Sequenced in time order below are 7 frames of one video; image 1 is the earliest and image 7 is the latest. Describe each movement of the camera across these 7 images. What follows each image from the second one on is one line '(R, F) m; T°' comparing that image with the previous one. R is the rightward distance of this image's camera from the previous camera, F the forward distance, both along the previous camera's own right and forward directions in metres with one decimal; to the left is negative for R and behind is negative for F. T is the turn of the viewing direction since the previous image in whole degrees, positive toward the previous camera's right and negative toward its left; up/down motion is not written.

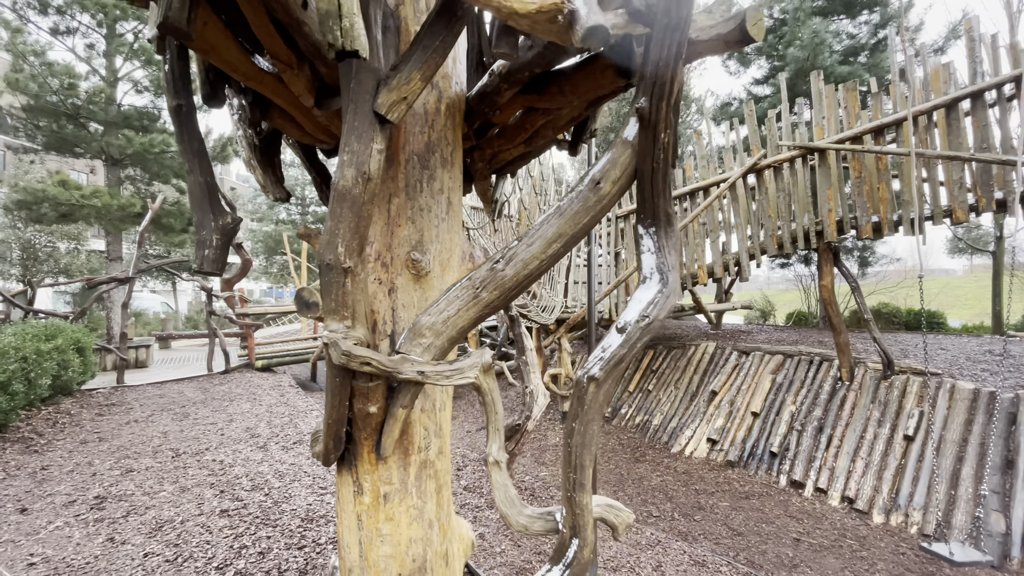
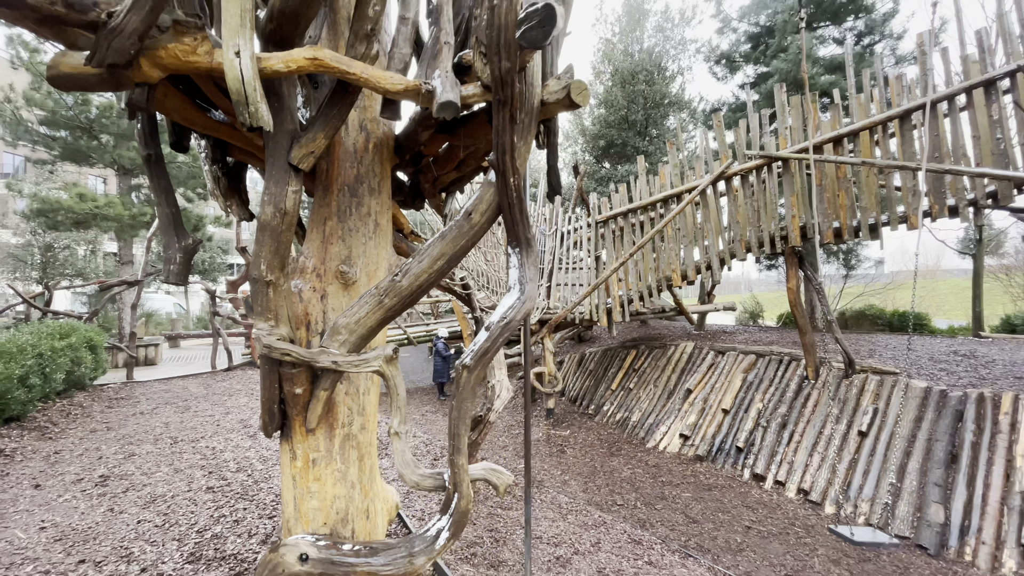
(+0.3, -0.2) m; -1°
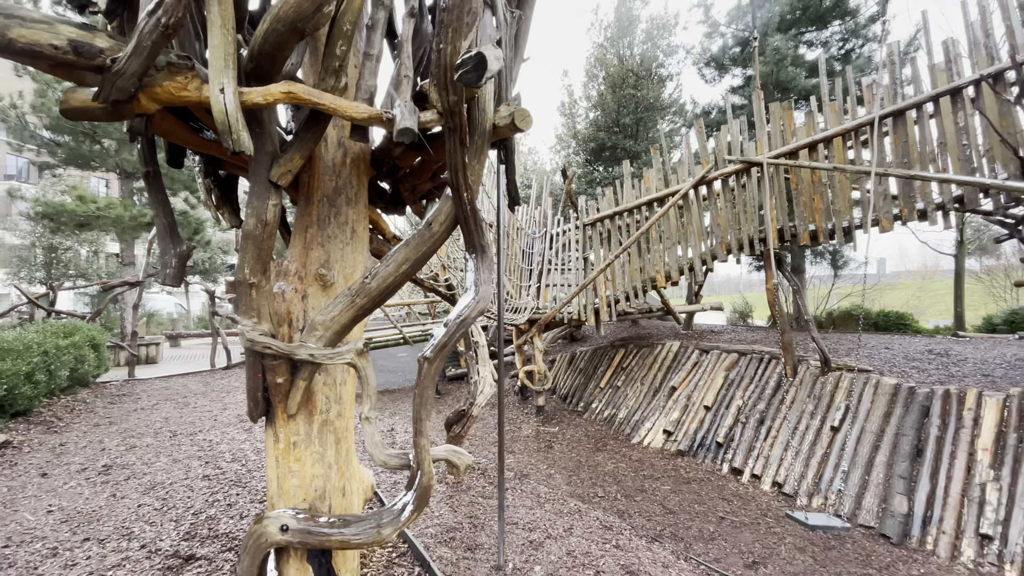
(+0.1, -0.1) m; 0°
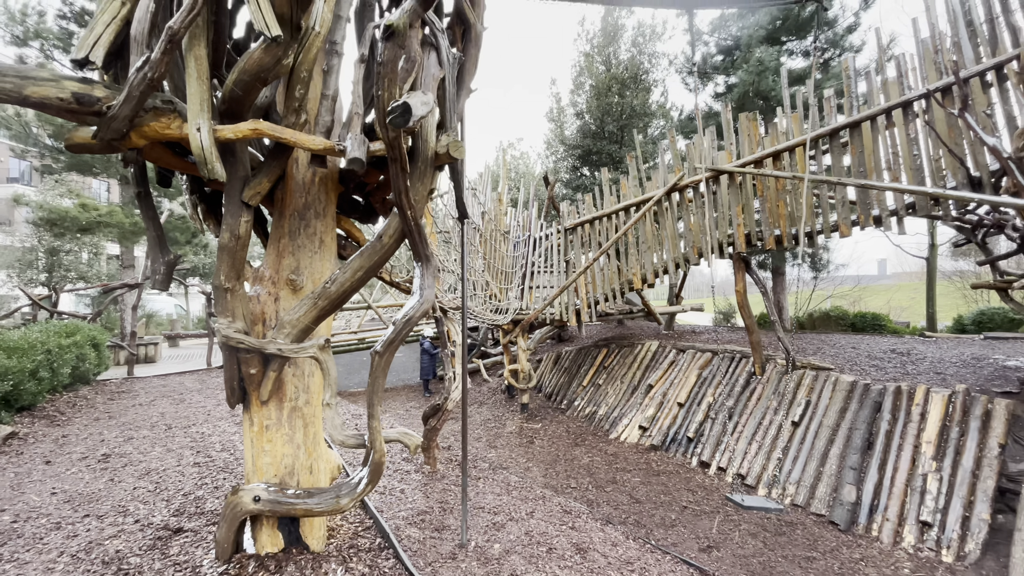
(+0.2, -0.2) m; 0°
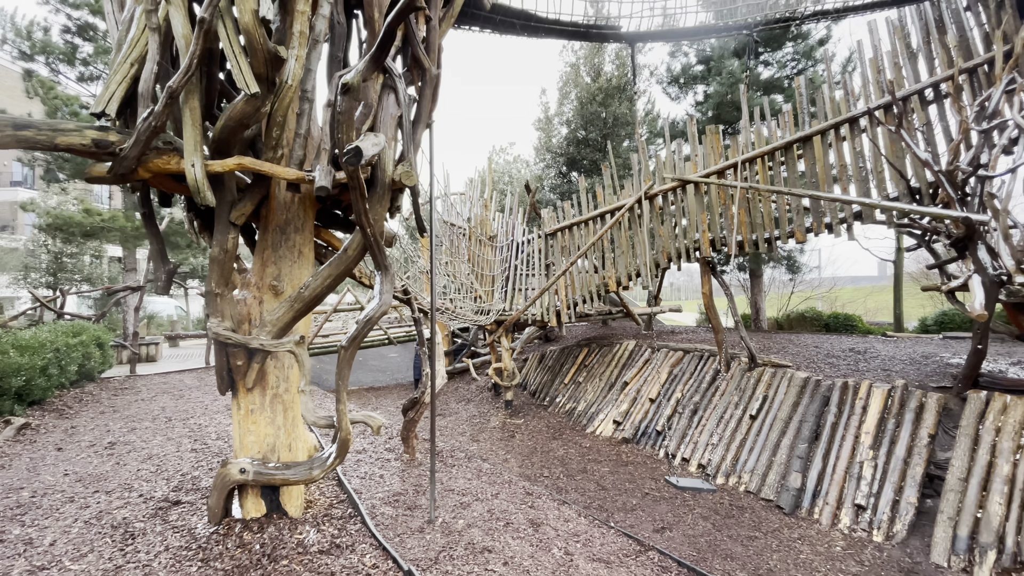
(+0.2, -0.3) m; 0°
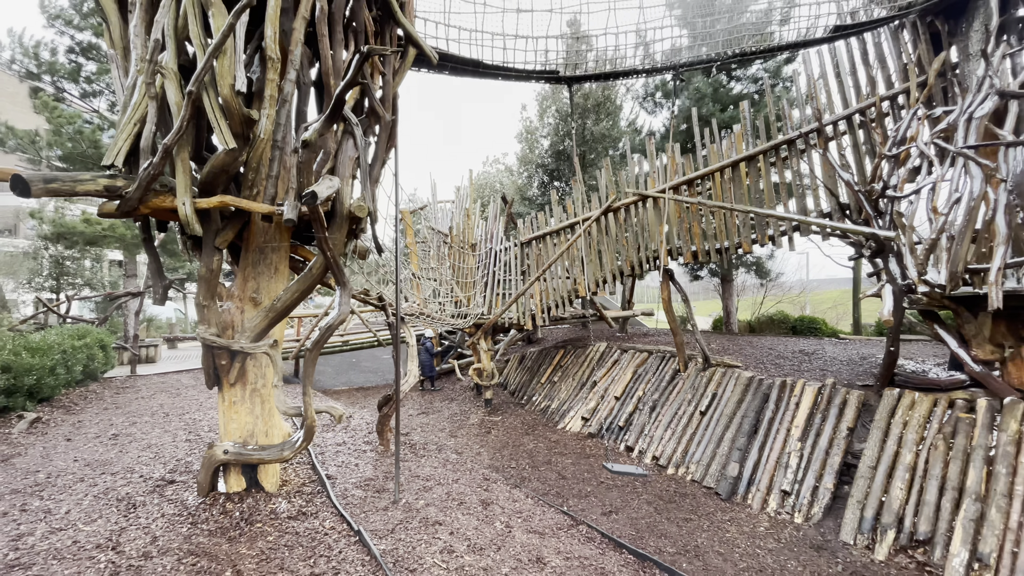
(+0.3, -0.4) m; 0°
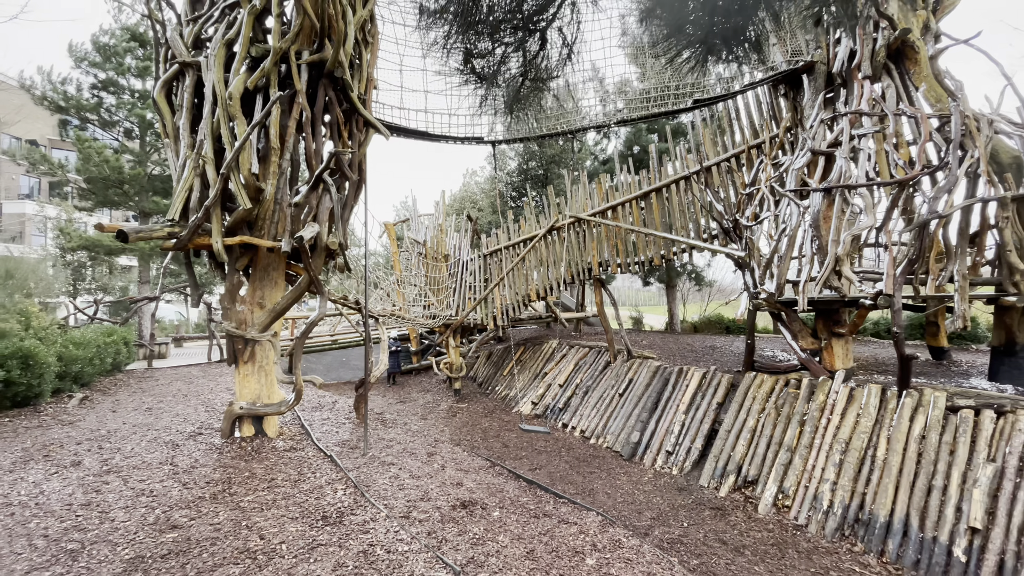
(+0.5, -1.0) m; +1°
